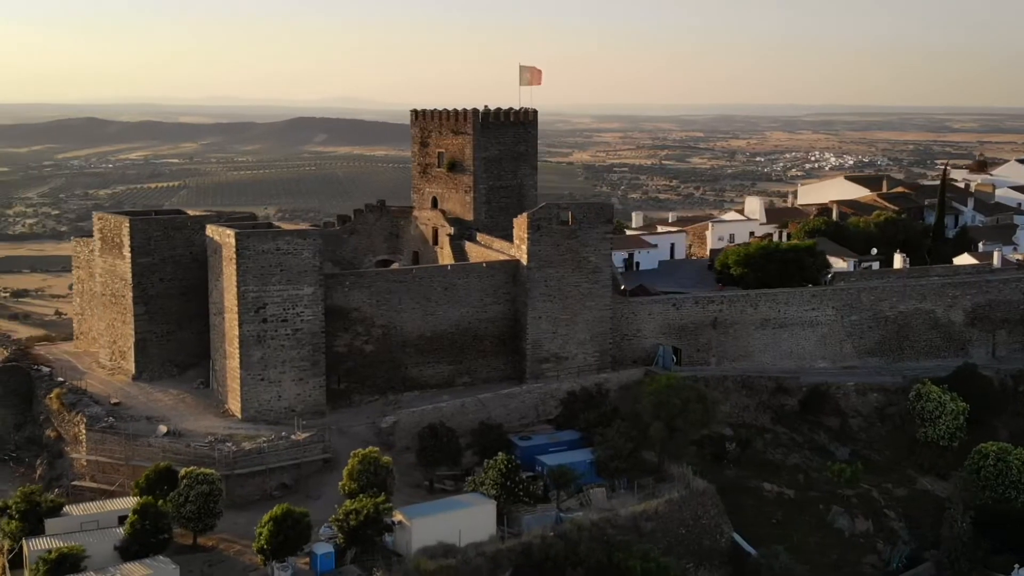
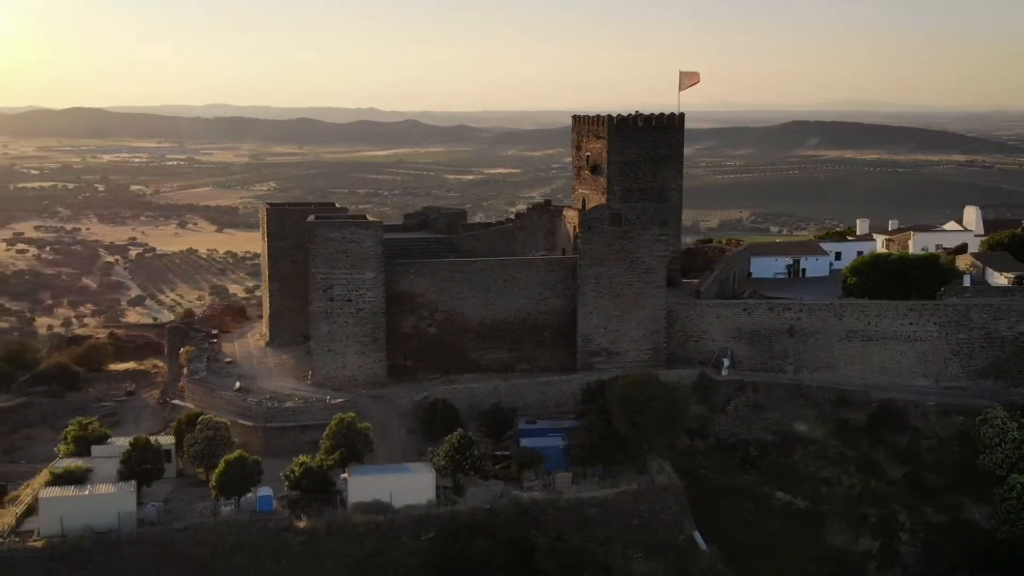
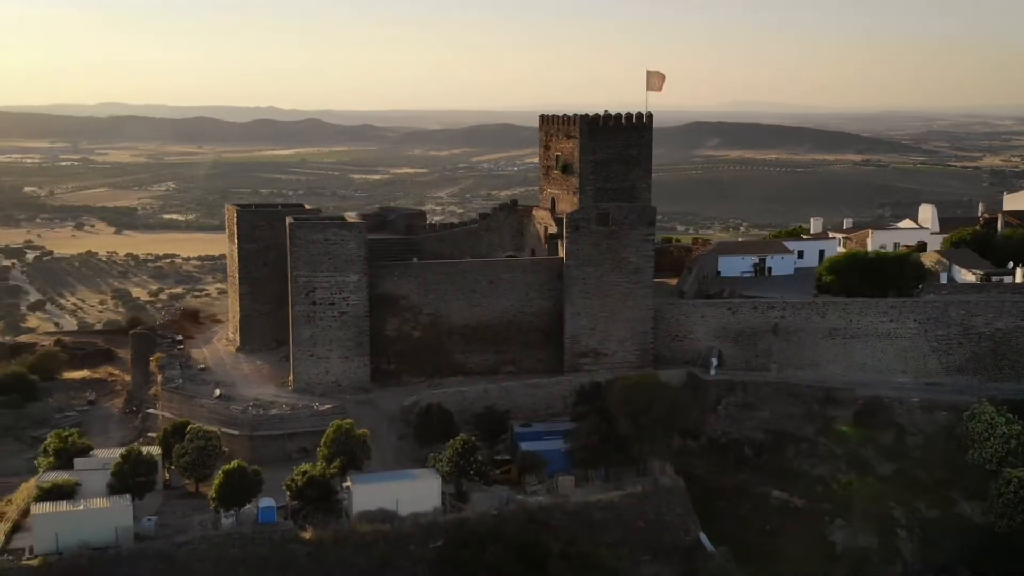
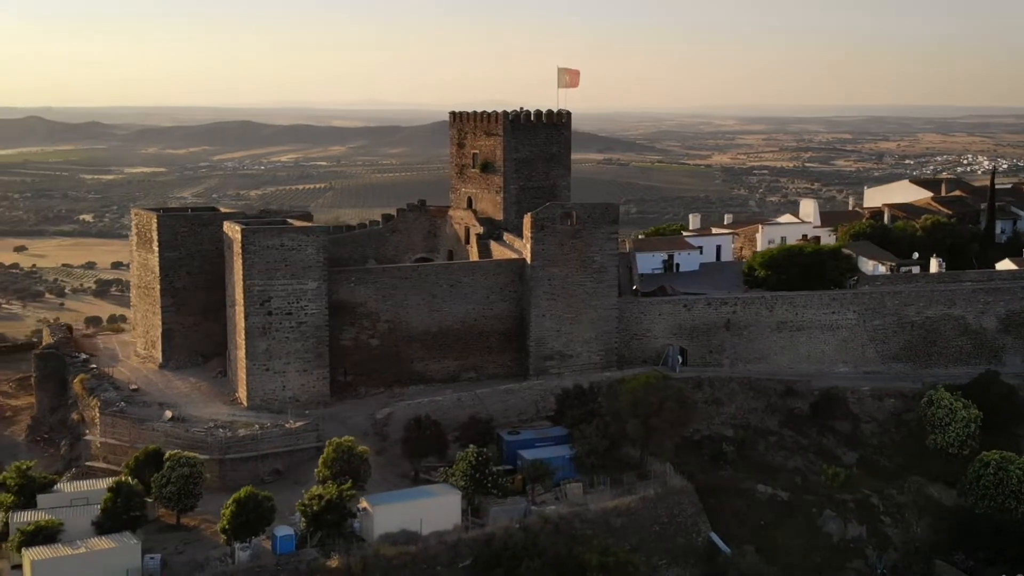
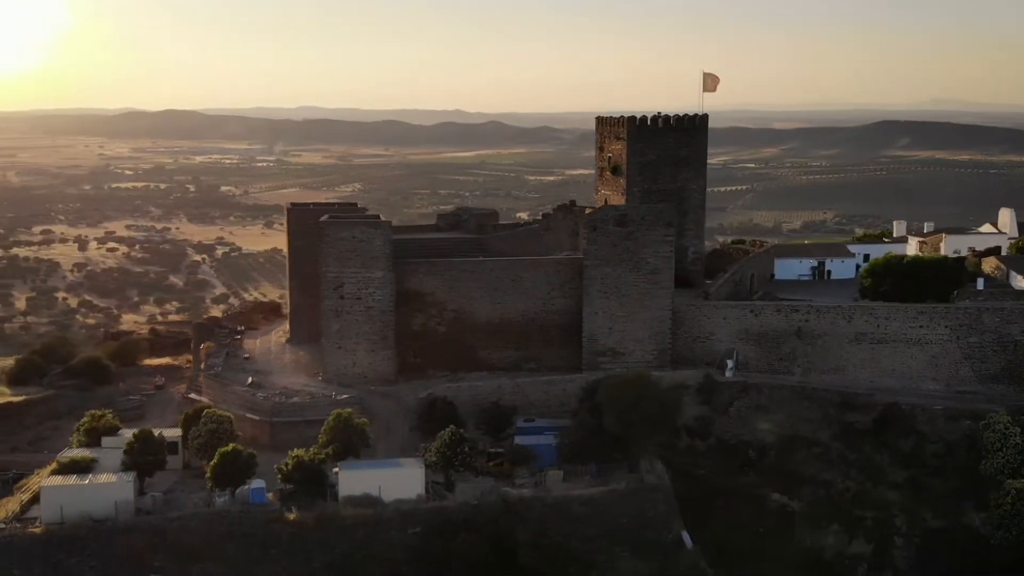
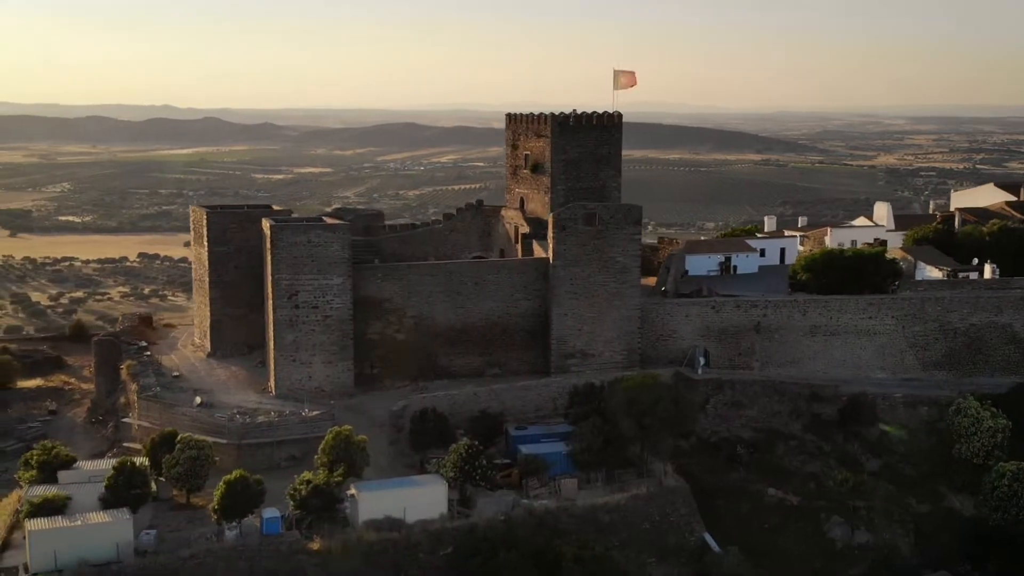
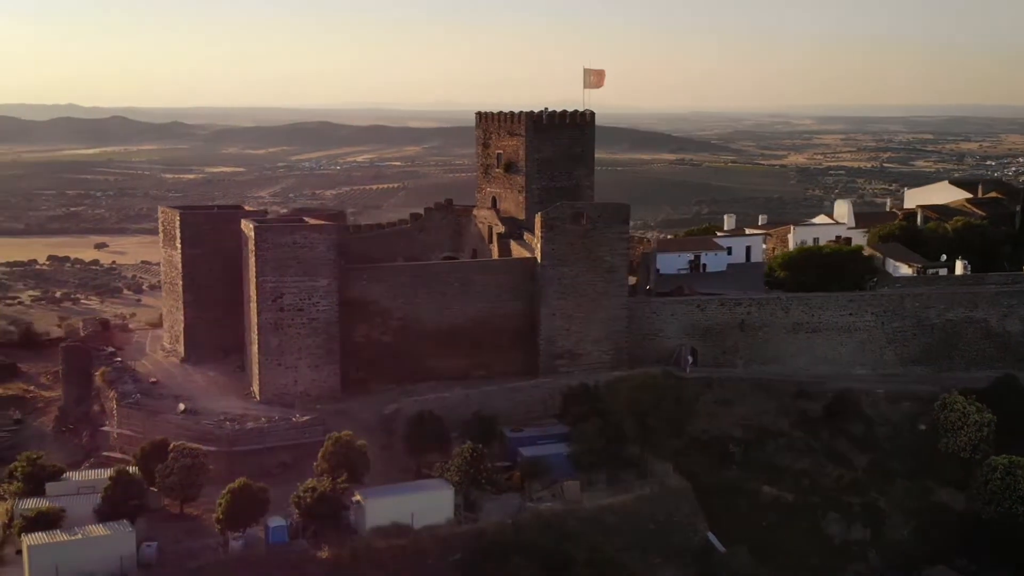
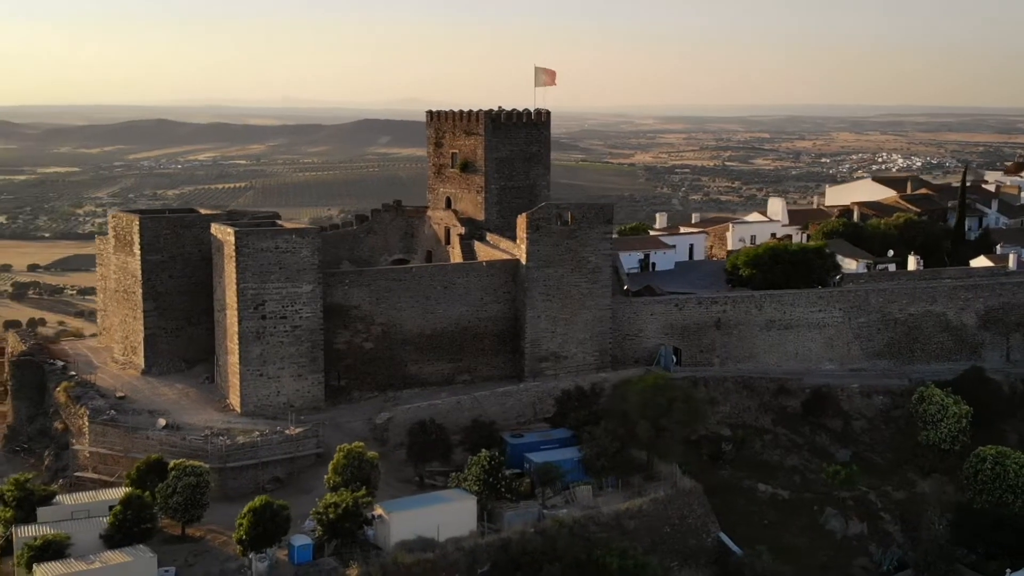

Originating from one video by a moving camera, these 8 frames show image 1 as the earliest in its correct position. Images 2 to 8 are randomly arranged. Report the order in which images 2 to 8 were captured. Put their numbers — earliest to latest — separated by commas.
8, 4, 7, 6, 3, 2, 5
